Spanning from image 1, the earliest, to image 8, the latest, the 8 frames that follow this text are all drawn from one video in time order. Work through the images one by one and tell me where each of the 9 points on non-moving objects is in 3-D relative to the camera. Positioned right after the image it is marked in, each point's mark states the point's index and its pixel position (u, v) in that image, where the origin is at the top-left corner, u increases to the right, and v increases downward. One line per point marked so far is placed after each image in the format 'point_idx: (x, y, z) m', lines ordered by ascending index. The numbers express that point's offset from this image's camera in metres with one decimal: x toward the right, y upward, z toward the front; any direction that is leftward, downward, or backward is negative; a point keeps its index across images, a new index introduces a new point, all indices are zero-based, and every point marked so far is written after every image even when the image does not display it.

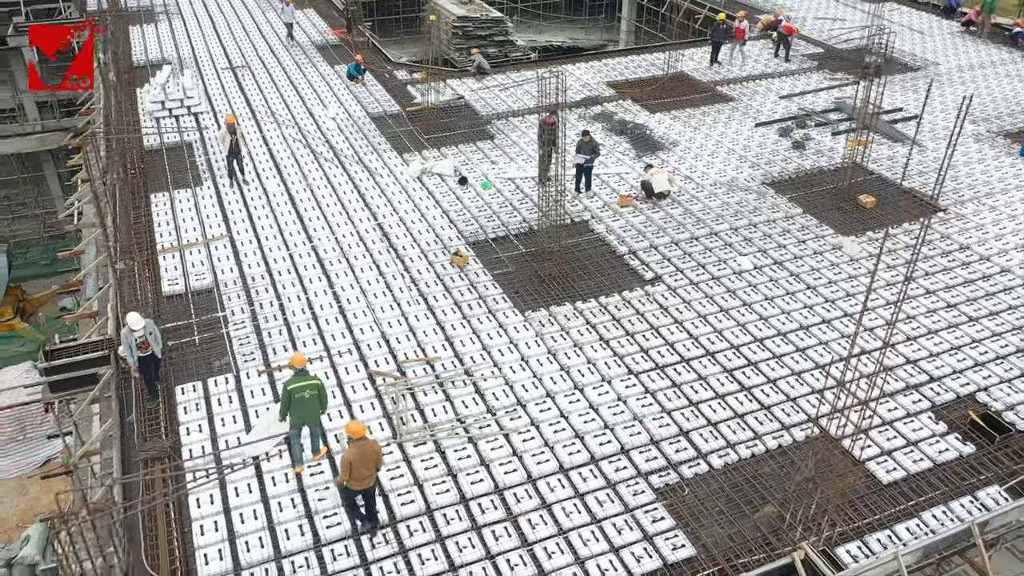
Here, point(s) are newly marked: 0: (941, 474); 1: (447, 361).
0: (+4.2, -1.8, +7.9) m
1: (-0.8, -0.8, +9.3) m
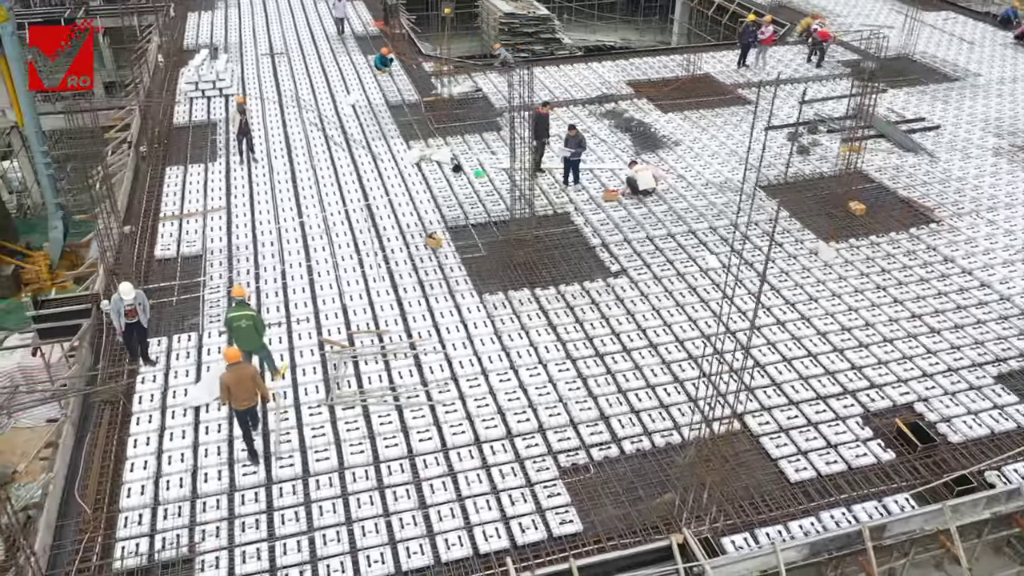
0: (+3.3, -1.8, +7.9) m
1: (-1.4, -0.5, +9.7) m
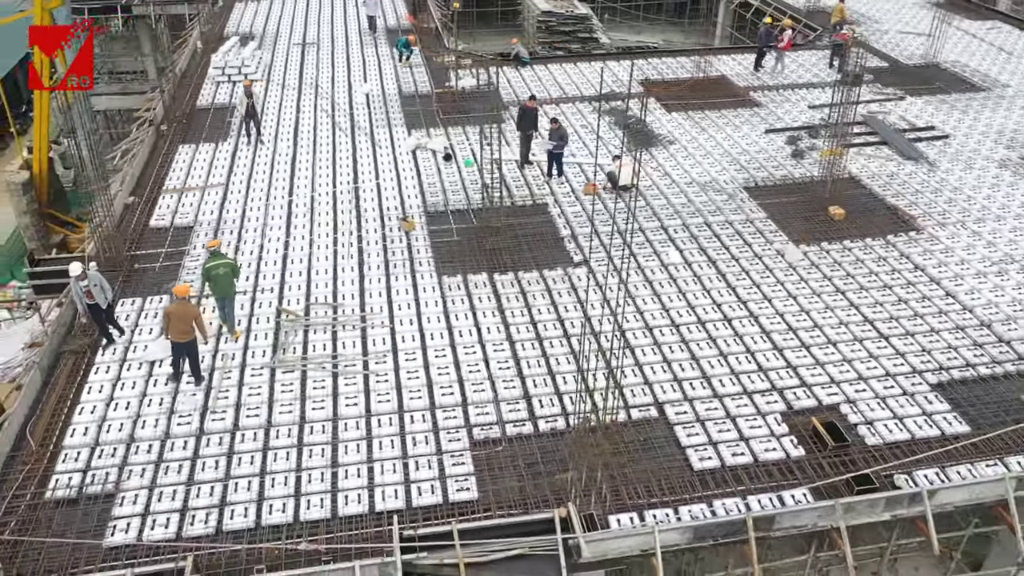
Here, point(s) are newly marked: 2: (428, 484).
0: (+2.4, -1.8, +8.0) m
1: (-2.0, -0.2, +10.2) m
2: (-0.8, -1.9, +7.8) m
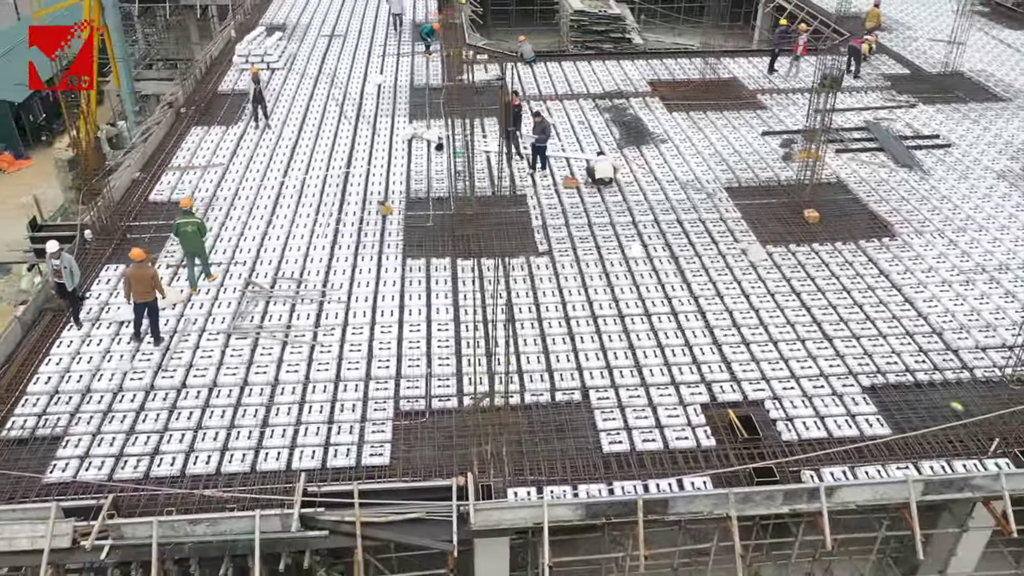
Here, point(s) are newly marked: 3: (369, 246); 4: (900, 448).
0: (+1.5, -1.7, +8.2) m
1: (-2.6, +0.1, +10.8) m
2: (-1.7, -1.6, +8.2) m
3: (-2.0, +0.6, +11.6) m
4: (+4.0, -1.6, +8.3) m
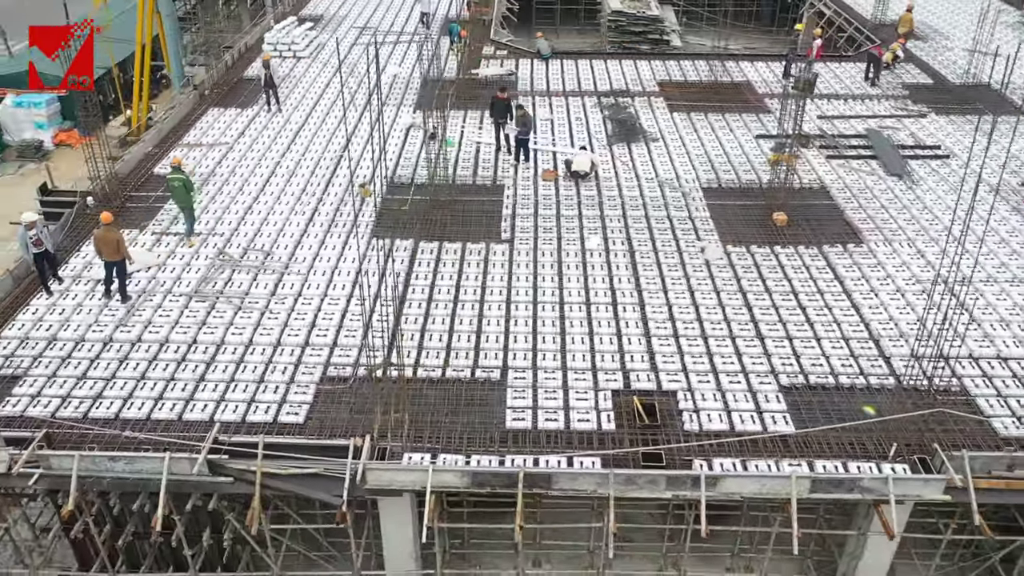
0: (+0.5, -1.6, +8.5) m
1: (-3.3, +0.5, +11.5) m
2: (-2.7, -1.3, +8.9) m
3: (-2.6, +1.0, +12.3) m
4: (+3.0, -1.6, +8.4) m
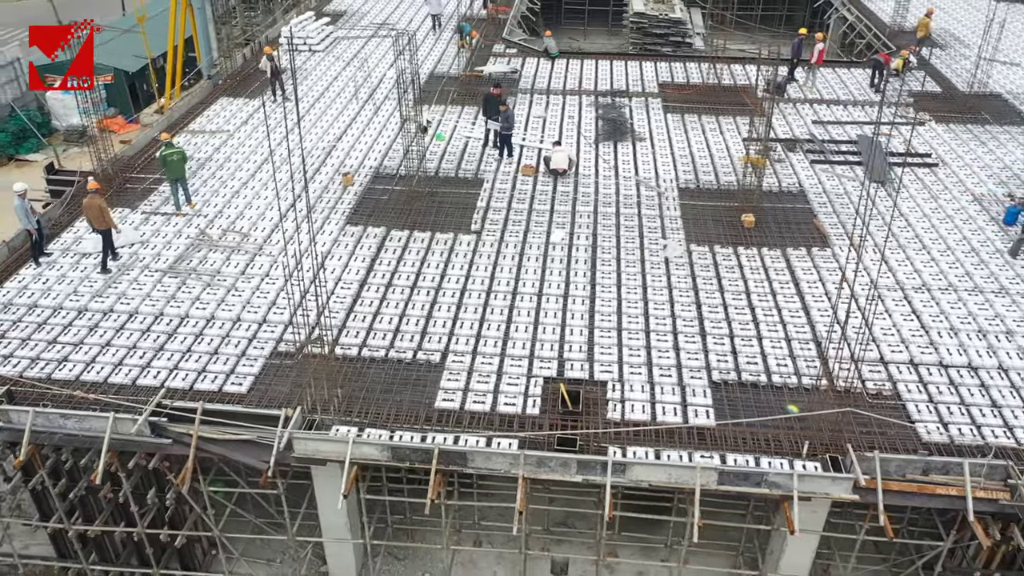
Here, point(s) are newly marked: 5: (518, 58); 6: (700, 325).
0: (-0.3, -1.4, +8.8) m
1: (-3.8, +0.7, +12.0) m
2: (-3.4, -1.0, +9.4) m
3: (-3.0, +1.2, +12.8) m
4: (+2.1, -1.6, +8.6) m
5: (+0.2, +5.5, +19.4) m
6: (+2.4, -0.5, +10.3) m
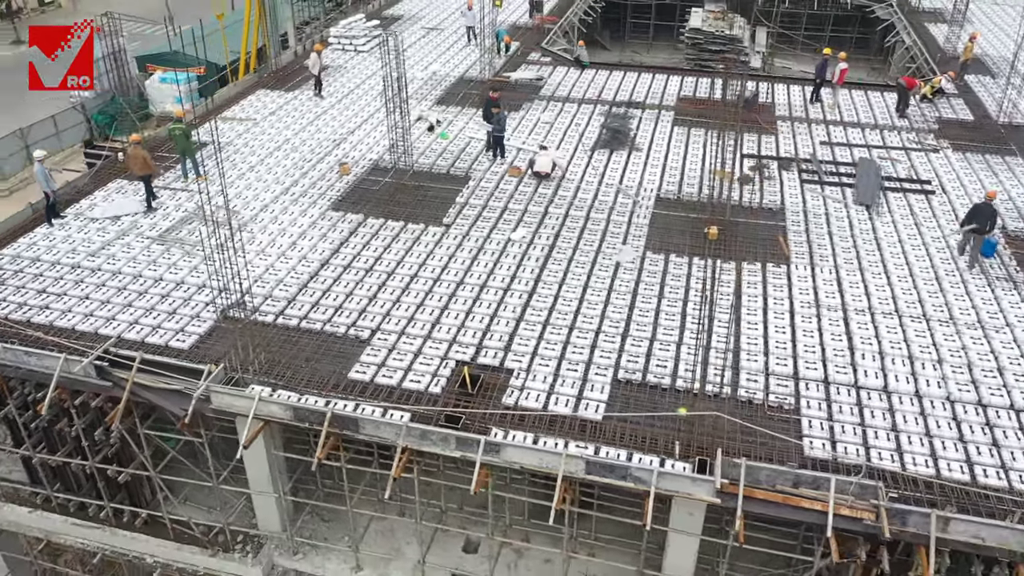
0: (-1.4, -1.2, +9.5) m
1: (-4.3, +1.2, +13.1) m
2: (-4.4, -0.6, +10.4) m
3: (-3.4, +1.6, +13.7) m
4: (+0.9, -1.6, +8.9) m
5: (+0.9, +5.4, +20.0) m
6: (+1.5, -0.5, +10.5) m
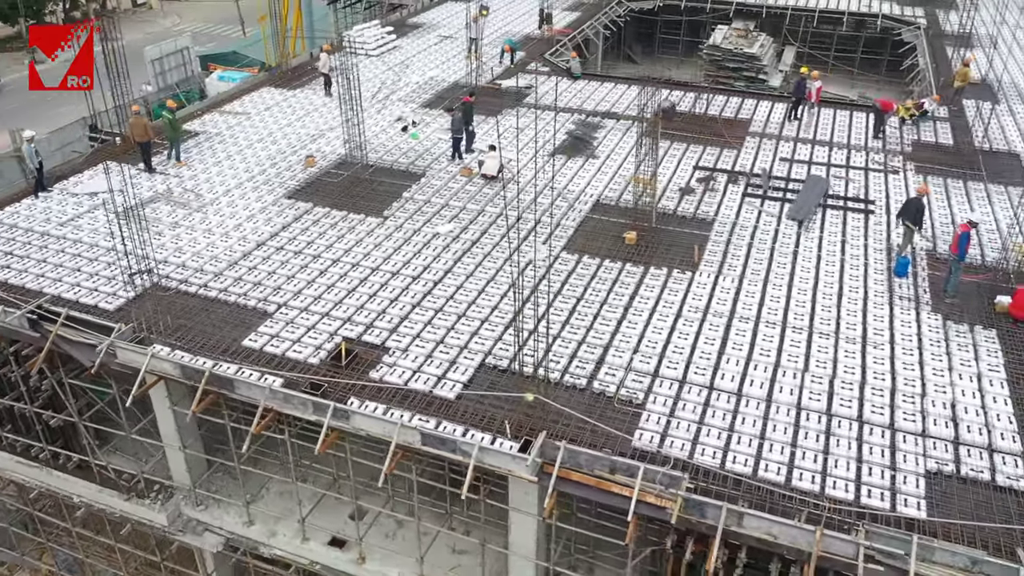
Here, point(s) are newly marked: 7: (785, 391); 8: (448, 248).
0: (-3.0, -0.9, +10.3) m
1: (-5.4, +1.6, +14.2) m
2: (-5.9, -0.1, +11.6) m
3: (-4.4, +1.9, +14.8) m
4: (-0.8, -1.4, +9.5) m
5: (+0.8, +5.4, +20.6) m
6: (0.0, -0.4, +11.1) m
7: (+3.3, -1.2, +9.7) m
8: (-1.0, +0.6, +12.8) m
